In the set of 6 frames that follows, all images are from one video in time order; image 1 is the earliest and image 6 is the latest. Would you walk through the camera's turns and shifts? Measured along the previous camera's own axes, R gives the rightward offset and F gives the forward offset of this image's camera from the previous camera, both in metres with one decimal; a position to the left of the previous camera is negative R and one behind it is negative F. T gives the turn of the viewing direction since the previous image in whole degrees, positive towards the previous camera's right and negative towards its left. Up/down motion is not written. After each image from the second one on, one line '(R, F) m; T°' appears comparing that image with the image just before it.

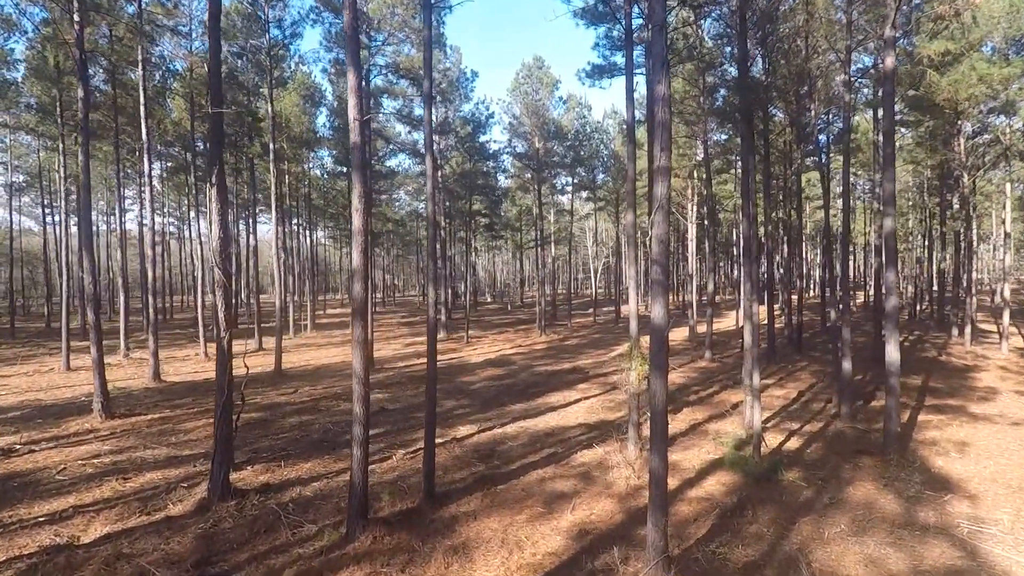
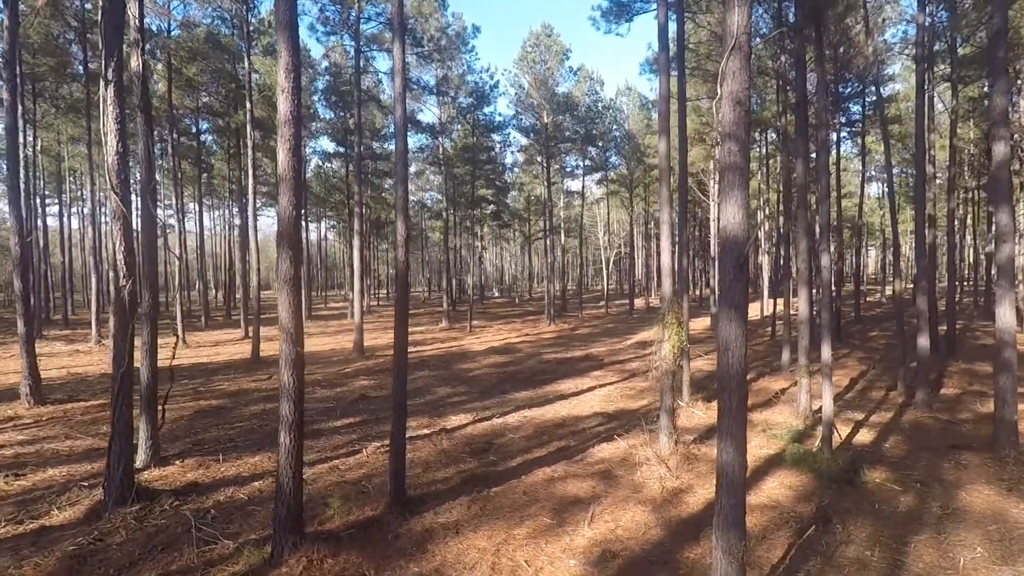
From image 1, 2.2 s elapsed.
(+0.1, +1.8) m; -1°
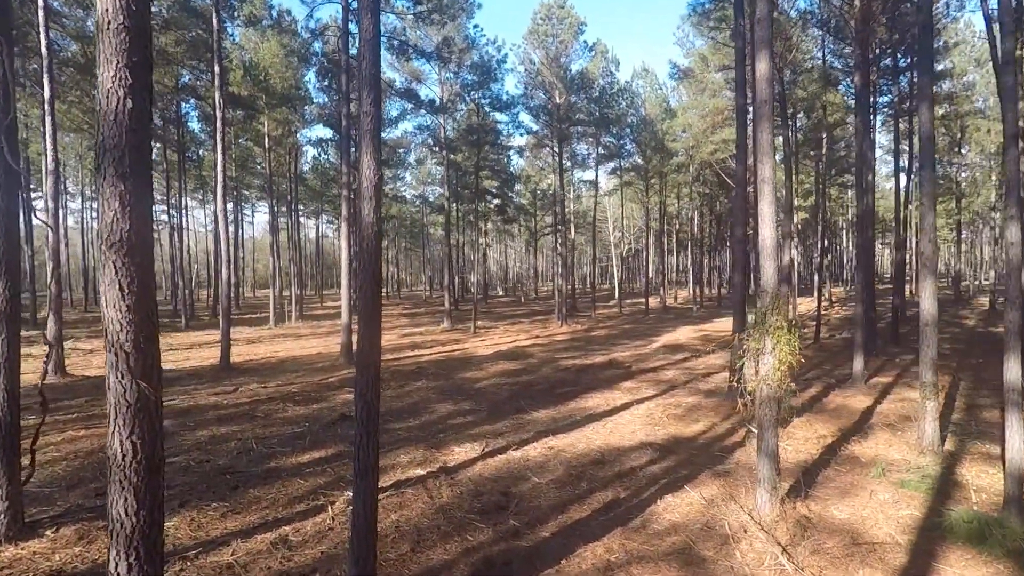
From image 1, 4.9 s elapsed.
(-0.2, +2.1) m; 0°
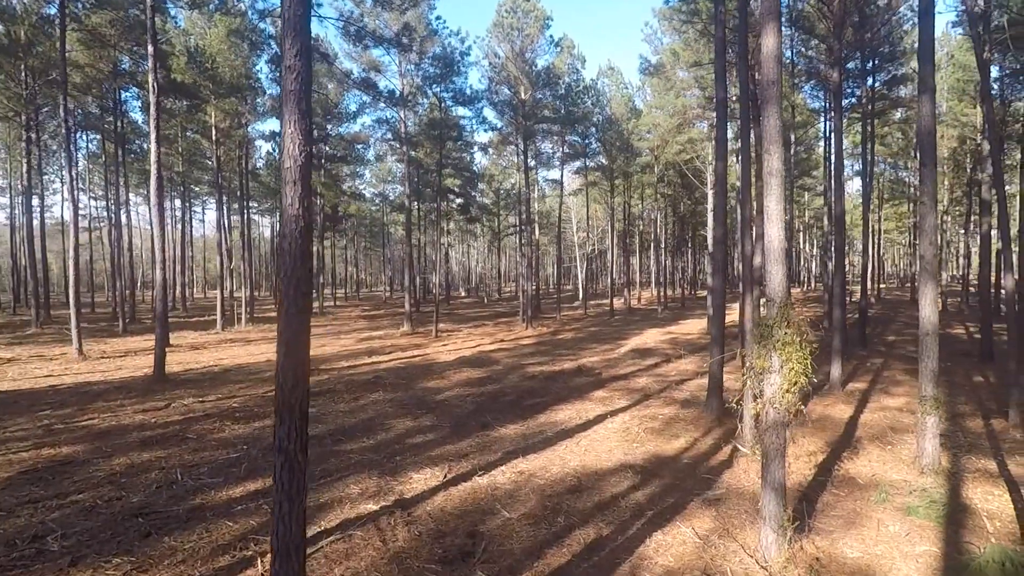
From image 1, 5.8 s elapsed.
(0.0, +0.7) m; +4°
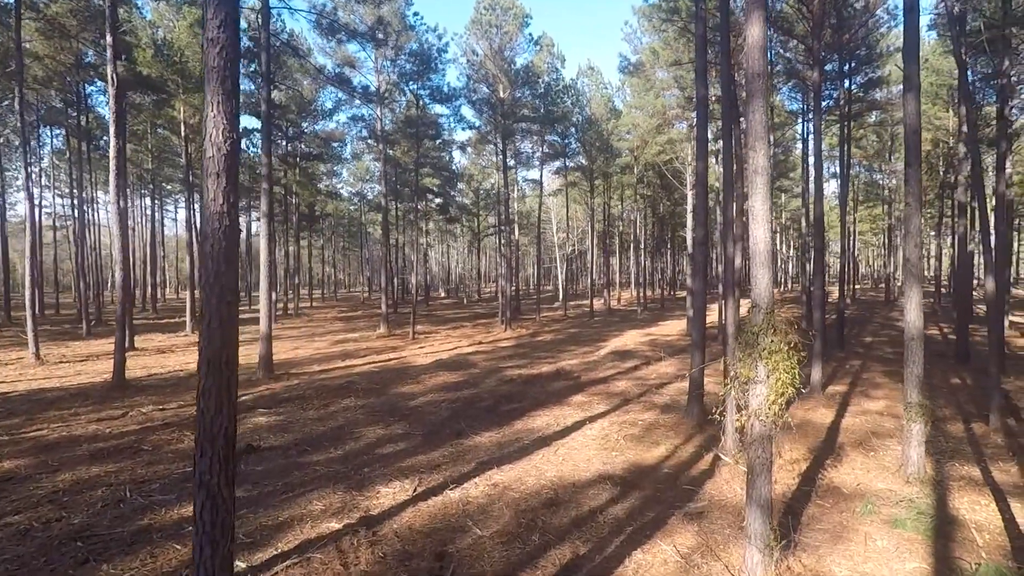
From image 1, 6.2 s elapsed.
(+0.1, +0.3) m; +2°
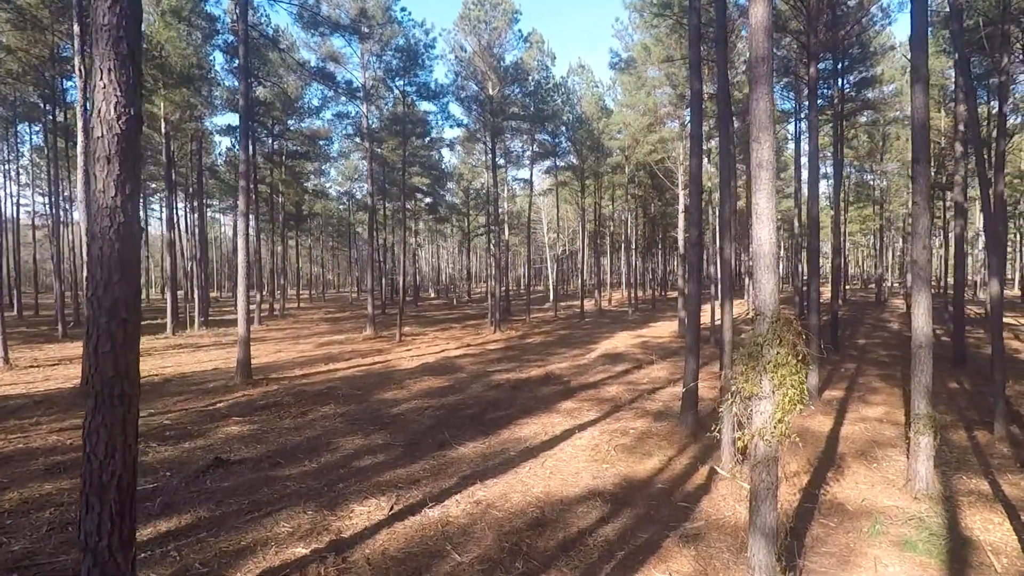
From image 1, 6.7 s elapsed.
(+0.1, +0.4) m; +1°
